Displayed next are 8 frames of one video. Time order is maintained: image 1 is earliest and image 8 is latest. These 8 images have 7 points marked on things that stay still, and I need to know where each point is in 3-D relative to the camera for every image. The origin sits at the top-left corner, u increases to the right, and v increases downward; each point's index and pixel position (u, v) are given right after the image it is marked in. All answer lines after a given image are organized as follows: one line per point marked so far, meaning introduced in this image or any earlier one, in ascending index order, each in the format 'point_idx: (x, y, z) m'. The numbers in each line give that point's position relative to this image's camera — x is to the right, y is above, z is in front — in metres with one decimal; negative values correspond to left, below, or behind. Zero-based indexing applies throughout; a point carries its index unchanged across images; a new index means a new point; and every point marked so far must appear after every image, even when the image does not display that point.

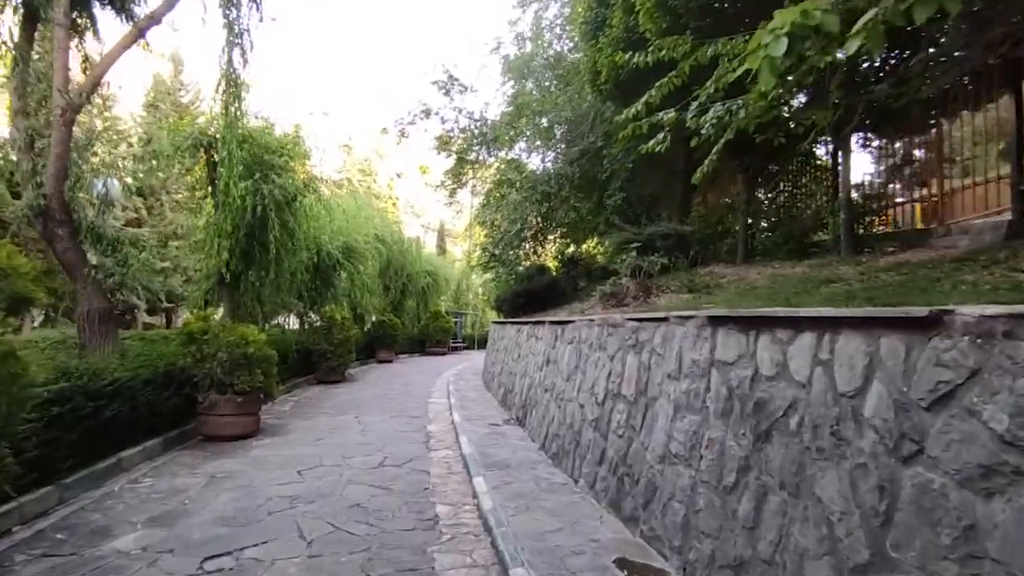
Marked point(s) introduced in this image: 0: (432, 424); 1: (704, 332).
0: (-0.9, -1.5, +6.7) m
1: (+0.8, -0.2, +2.6) m
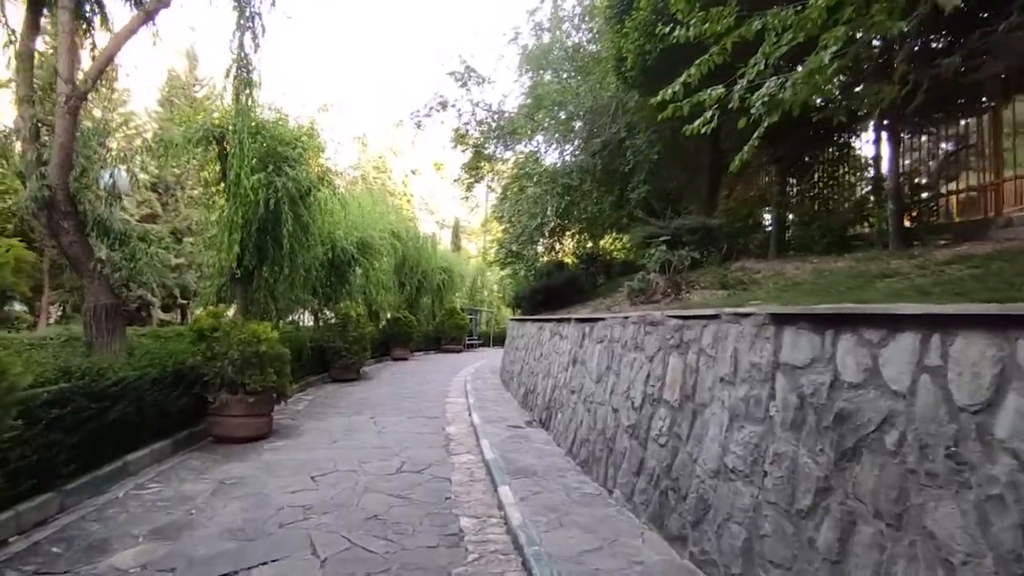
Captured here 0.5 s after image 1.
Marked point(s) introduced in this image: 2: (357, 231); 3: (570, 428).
0: (-0.7, -1.5, +6.4) m
1: (+1.0, -0.2, +2.3) m
2: (-3.0, +1.1, +11.5) m
3: (+0.5, -1.1, +4.9) m
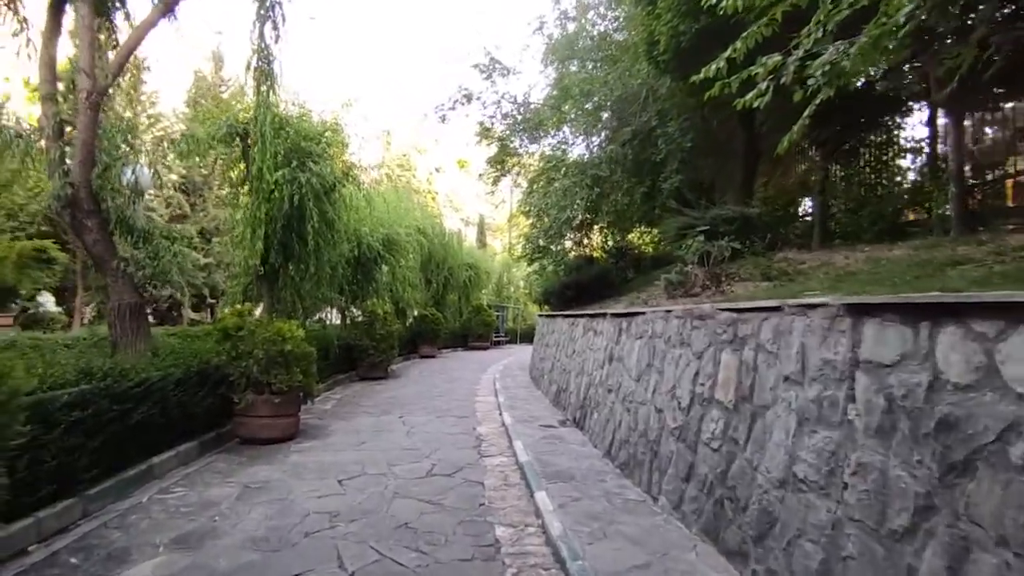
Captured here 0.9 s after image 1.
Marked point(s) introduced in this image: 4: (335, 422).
0: (-0.3, -1.4, +6.2) m
1: (+1.1, -0.1, +2.1) m
2: (-2.5, +1.1, +11.4) m
3: (+0.7, -1.1, +4.6) m
4: (-1.9, -1.5, +6.5) m
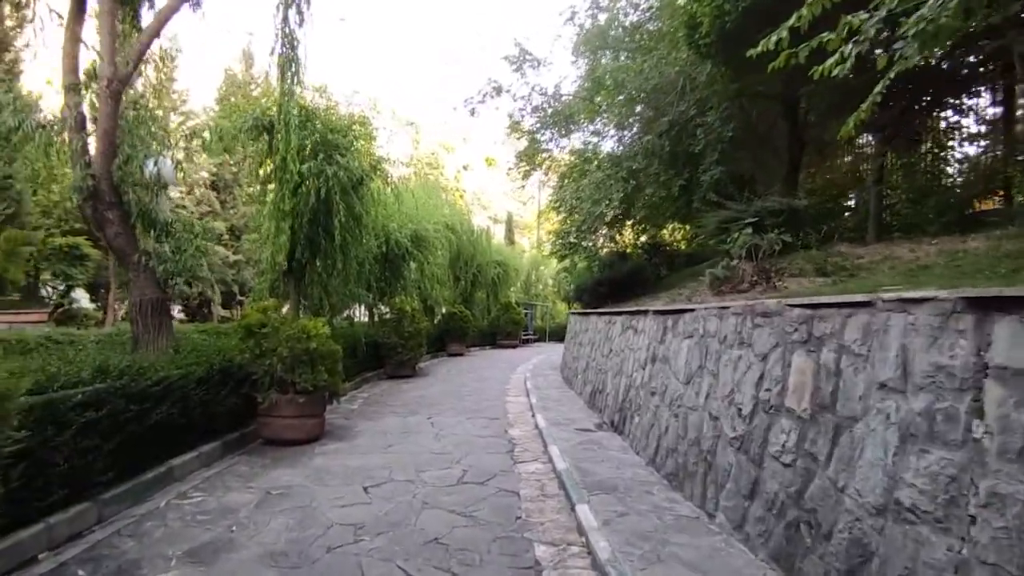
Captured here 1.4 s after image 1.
0: (0.0, -1.4, +6.0) m
1: (+1.3, -0.1, +1.7) m
2: (-1.9, +1.2, +11.2) m
3: (+1.0, -1.0, +4.3) m
4: (-1.6, -1.4, +6.3) m
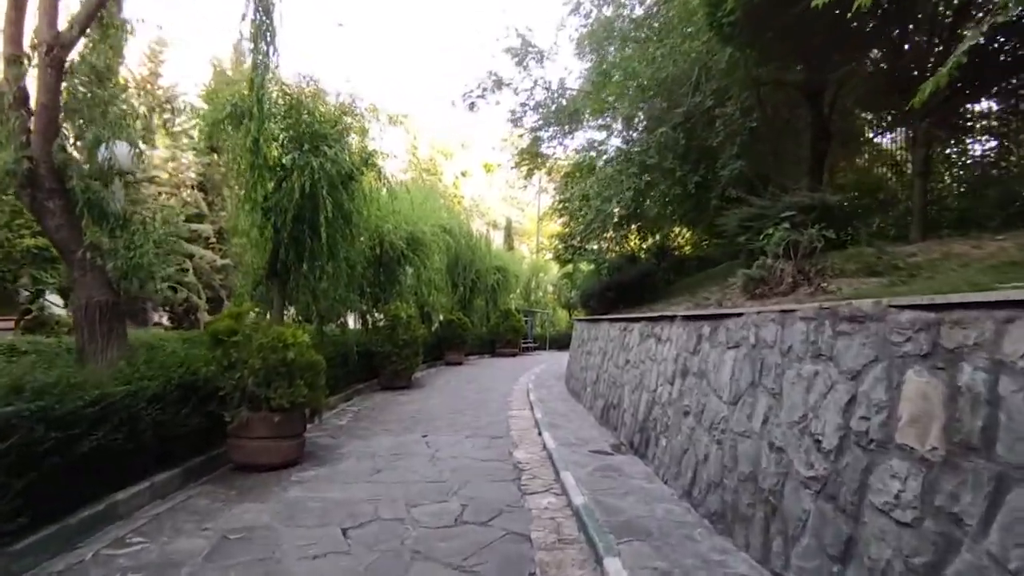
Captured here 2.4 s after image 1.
0: (+0.1, -1.4, +5.3) m
1: (+1.3, -0.1, +1.1) m
2: (-1.9, +1.1, +10.6) m
3: (+1.0, -1.0, +3.6) m
4: (-1.5, -1.4, +5.6) m
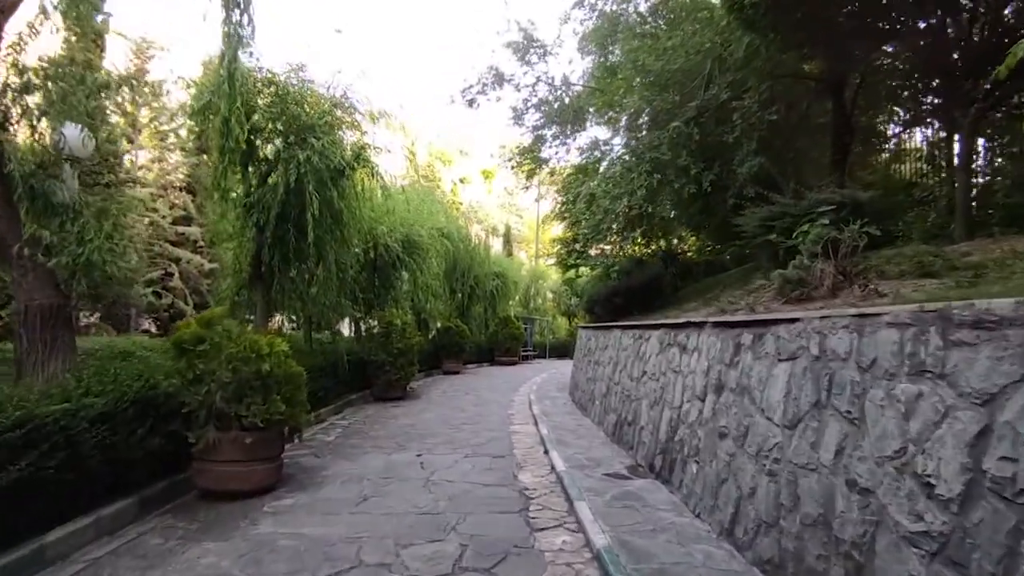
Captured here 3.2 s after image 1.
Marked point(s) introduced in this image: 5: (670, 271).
0: (+0.1, -1.4, +4.7) m
1: (+1.4, 0.0, +0.5) m
2: (-1.8, +1.0, +10.0) m
3: (+1.1, -1.1, +3.1) m
4: (-1.5, -1.5, +5.1) m
5: (+2.5, +0.3, +9.4) m
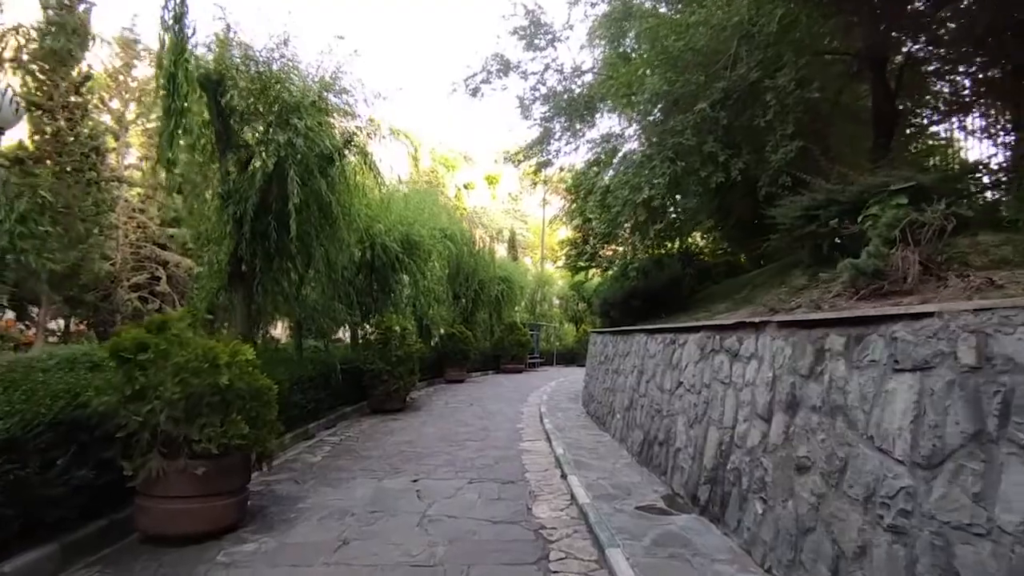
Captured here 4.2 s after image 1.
0: (+0.2, -1.4, +4.0) m
1: (+1.4, 0.0, -0.2) m
2: (-1.7, +1.0, +9.3) m
3: (+1.2, -1.0, +2.3) m
4: (-1.4, -1.5, +4.3) m
5: (+2.6, +0.2, +8.7) m
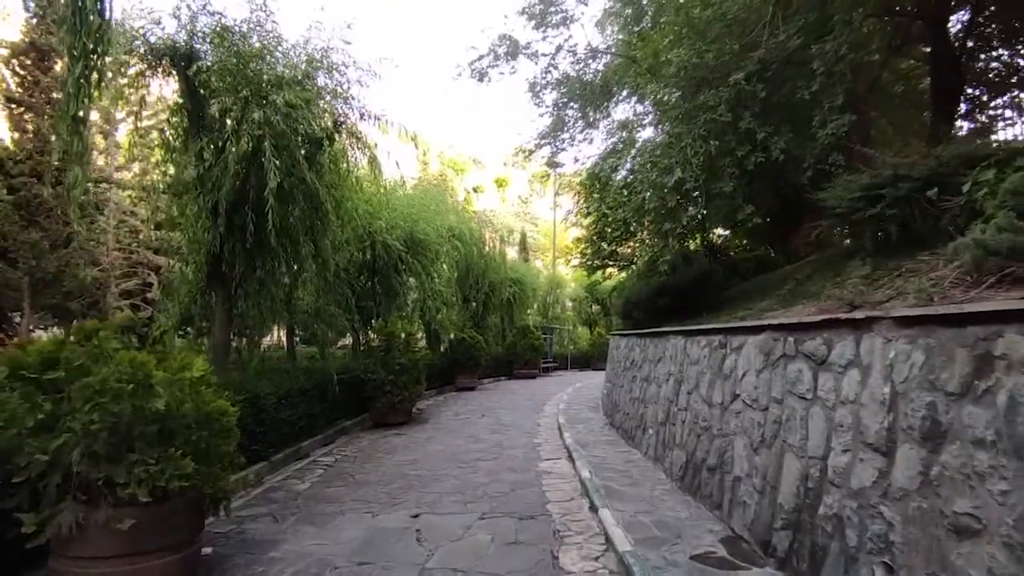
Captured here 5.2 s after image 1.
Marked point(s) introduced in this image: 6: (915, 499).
0: (+0.3, -1.4, +3.2) m
1: (+1.4, +0.1, -1.0) m
2: (-1.6, +0.9, +8.6) m
3: (+1.2, -0.9, +1.5) m
4: (-1.3, -1.4, +3.6) m
5: (+2.7, +0.3, +7.8) m
6: (+1.3, -0.7, +1.9) m
